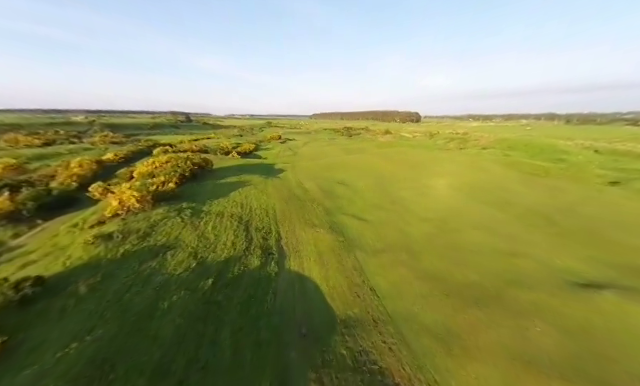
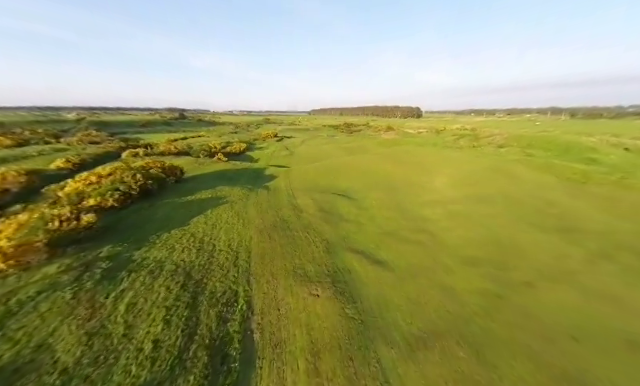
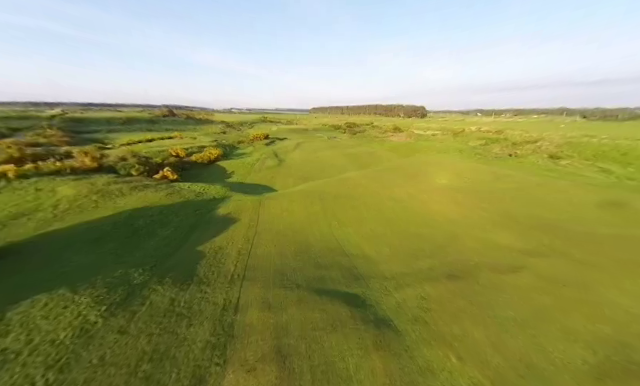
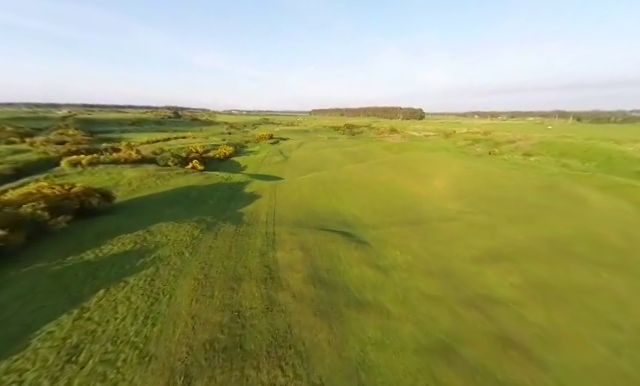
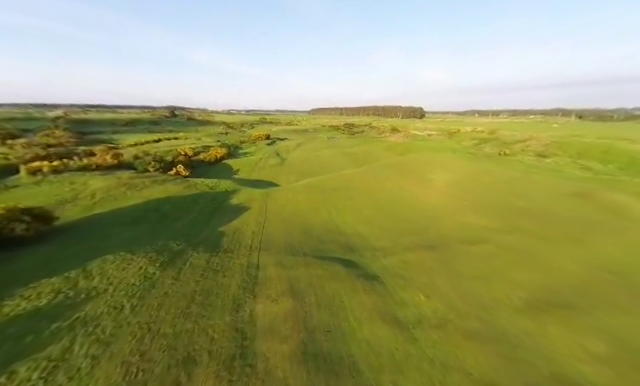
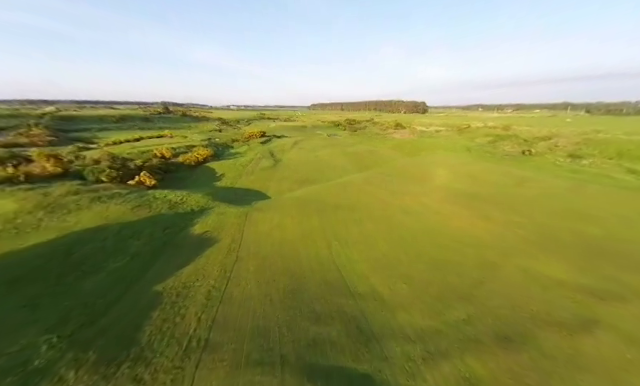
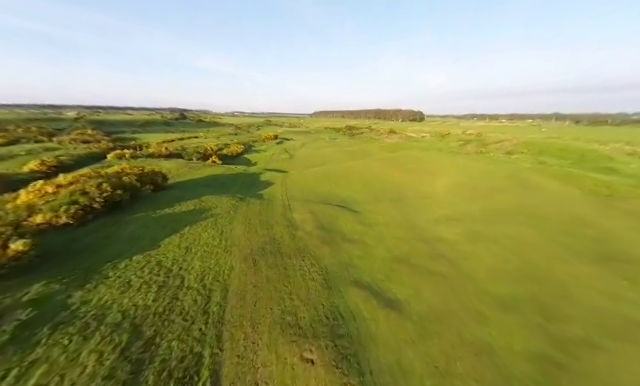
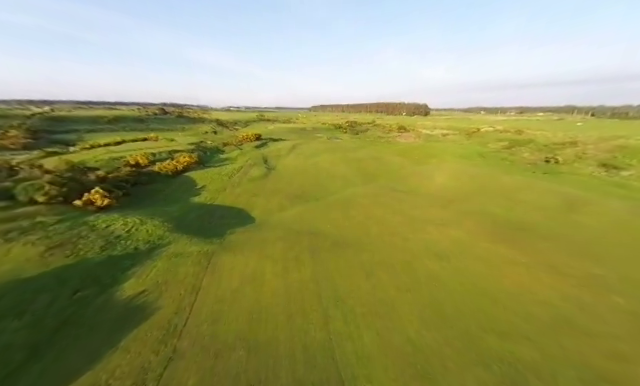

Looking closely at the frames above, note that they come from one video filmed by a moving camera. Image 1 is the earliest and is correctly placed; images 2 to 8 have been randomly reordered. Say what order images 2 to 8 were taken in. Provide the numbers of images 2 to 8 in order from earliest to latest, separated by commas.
2, 7, 4, 5, 3, 6, 8
